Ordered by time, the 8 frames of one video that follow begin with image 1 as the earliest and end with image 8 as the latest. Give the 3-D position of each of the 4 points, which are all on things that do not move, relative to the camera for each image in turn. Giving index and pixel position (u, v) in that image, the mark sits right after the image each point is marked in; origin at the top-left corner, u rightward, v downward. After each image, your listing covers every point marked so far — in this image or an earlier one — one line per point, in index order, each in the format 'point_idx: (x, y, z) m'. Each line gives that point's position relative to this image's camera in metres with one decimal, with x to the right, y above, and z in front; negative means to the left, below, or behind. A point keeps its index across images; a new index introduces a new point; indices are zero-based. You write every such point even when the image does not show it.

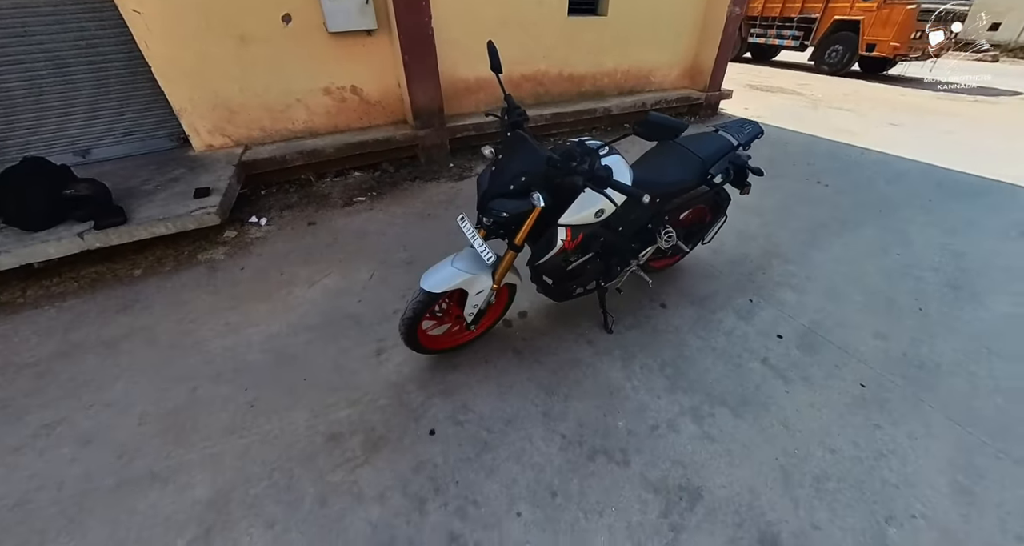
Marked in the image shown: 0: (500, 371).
0: (0.0, -0.4, +1.6) m
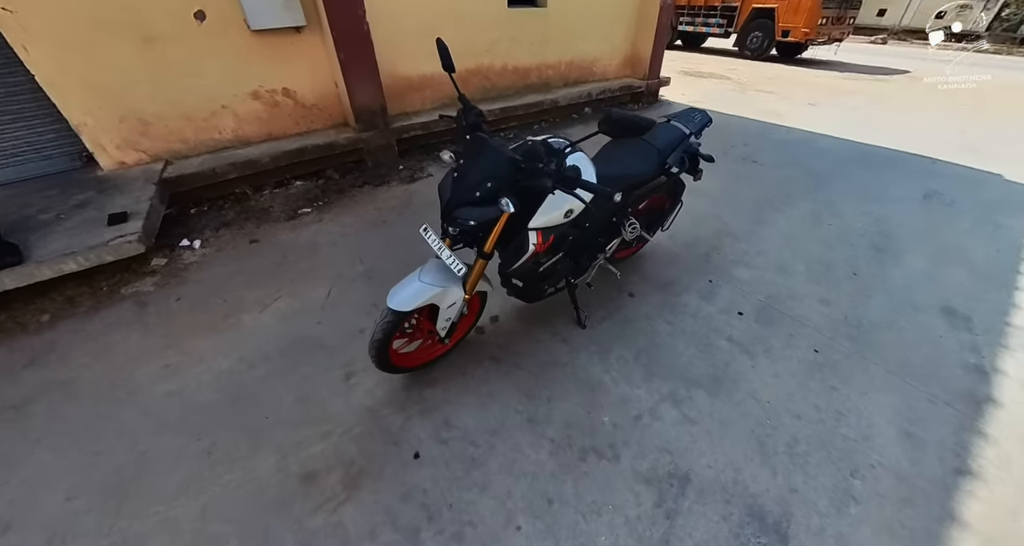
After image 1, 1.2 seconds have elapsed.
0: (-0.1, -0.4, +1.5) m
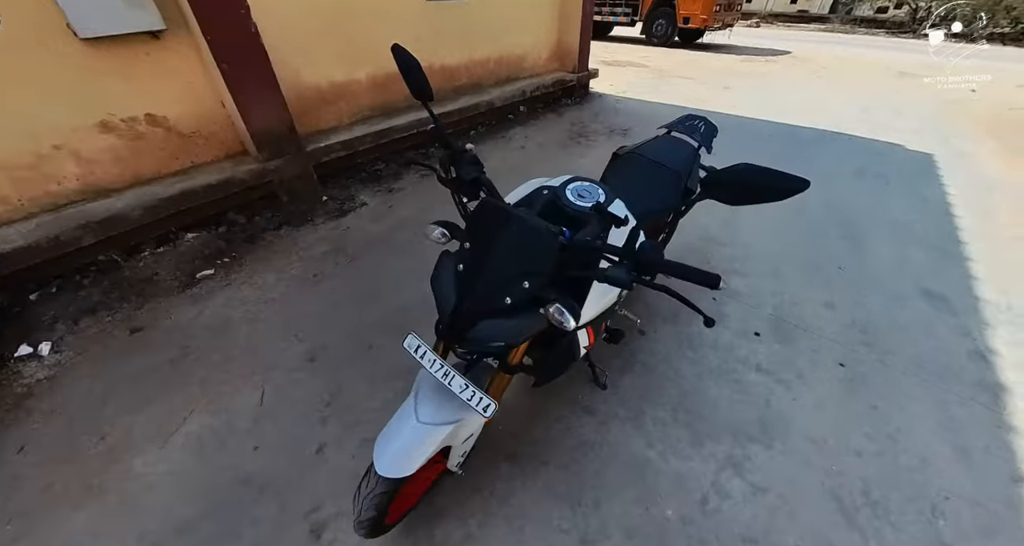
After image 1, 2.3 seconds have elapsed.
0: (0.0, -0.7, +1.2) m
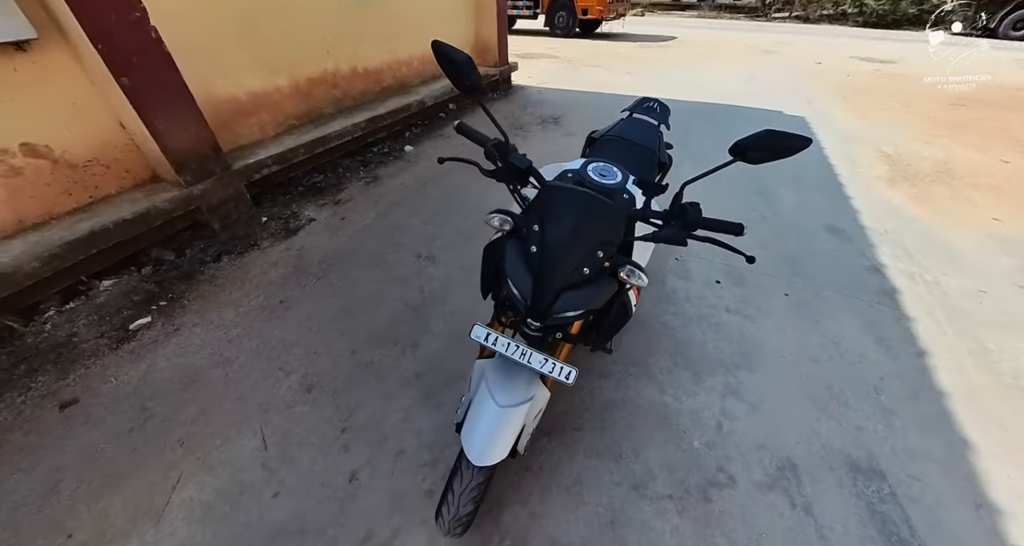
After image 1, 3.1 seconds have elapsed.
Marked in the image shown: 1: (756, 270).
0: (+0.1, -0.6, +1.2) m
1: (+1.2, 0.0, +2.0) m
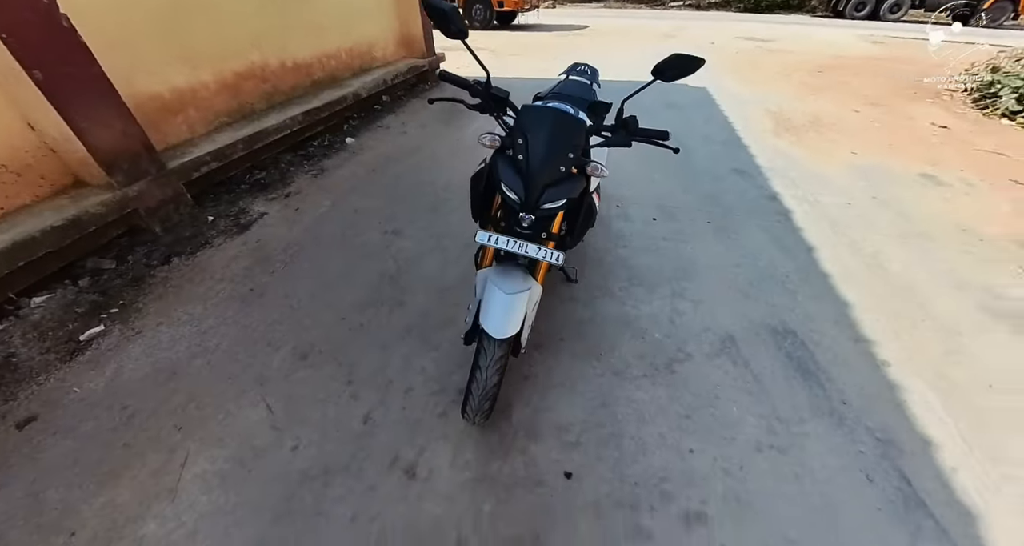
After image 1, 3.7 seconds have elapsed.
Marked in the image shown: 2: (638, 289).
0: (+0.1, -0.4, +1.4) m
1: (+1.0, +0.4, +2.4) m
2: (+0.6, -0.1, +1.8) m
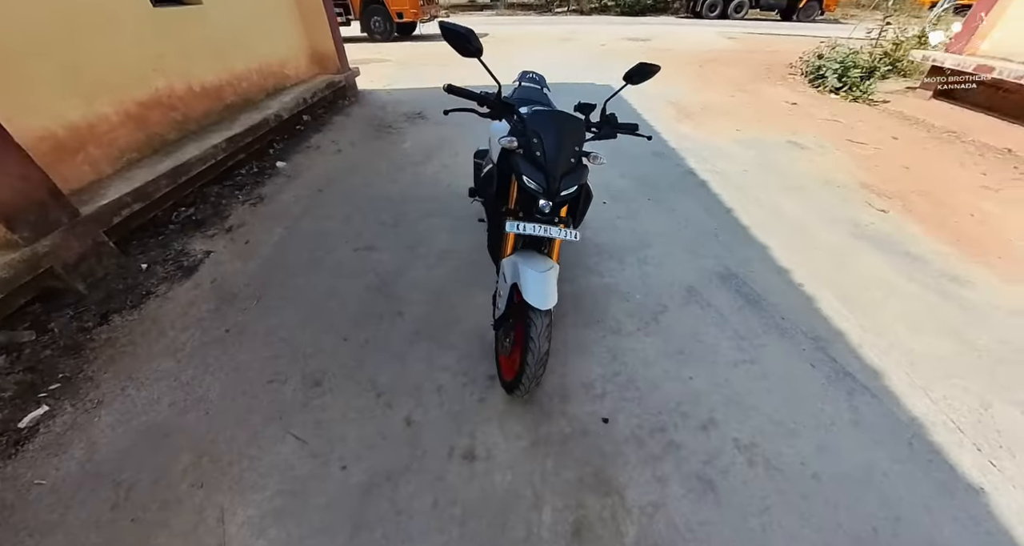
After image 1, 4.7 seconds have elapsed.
0: (+0.2, -0.3, +1.6) m
1: (+0.7, +0.6, +2.7) m
2: (+0.5, +0.1, +2.0) m
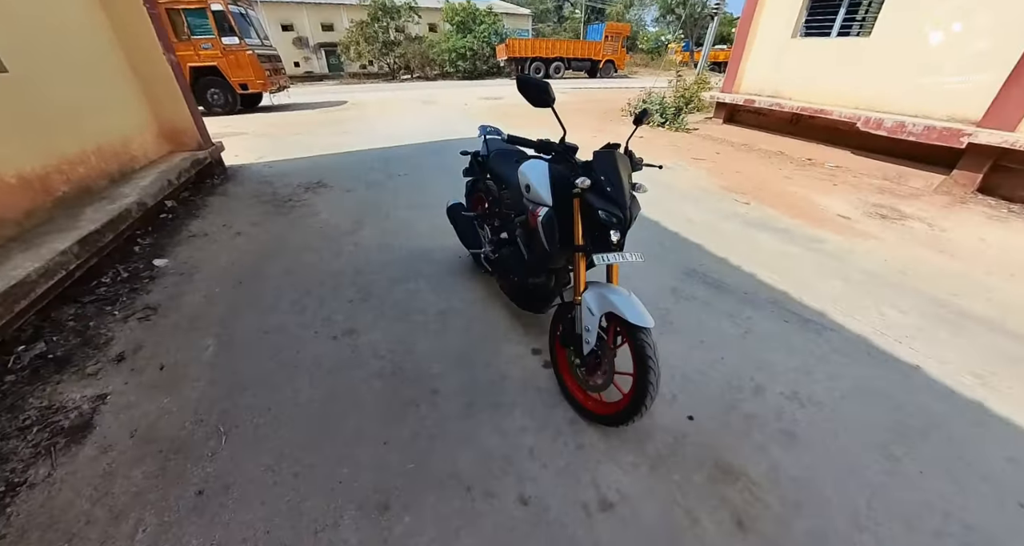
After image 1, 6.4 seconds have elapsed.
0: (+0.4, -0.4, +1.7) m
1: (+0.3, +0.4, +2.9) m
2: (+0.5, -0.1, +2.2) m
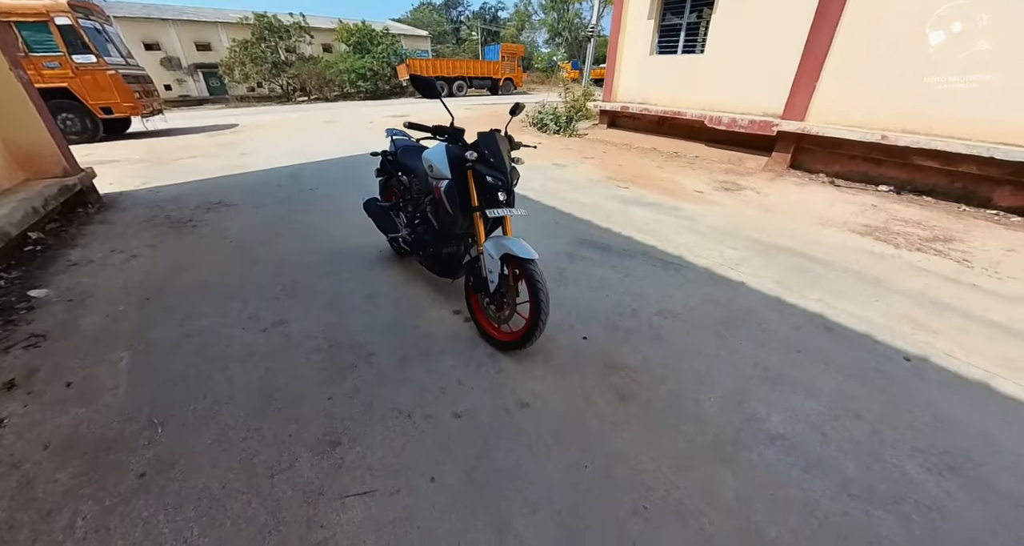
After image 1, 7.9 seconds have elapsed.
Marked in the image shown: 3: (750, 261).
0: (0.0, -0.2, +2.0) m
1: (-0.4, +0.5, +3.3) m
2: (0.0, +0.1, +2.5) m
3: (+1.5, +0.1, +2.5) m
